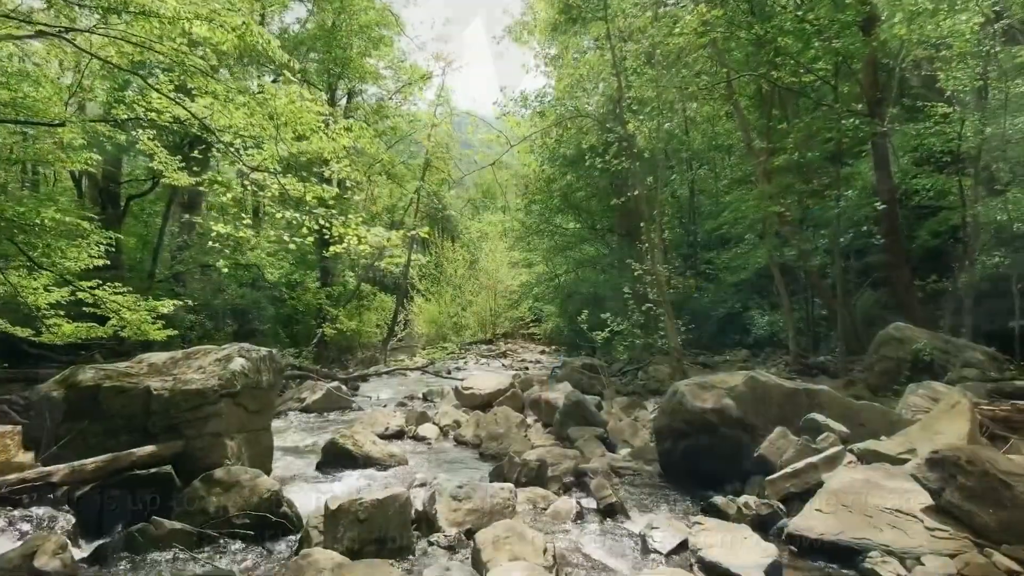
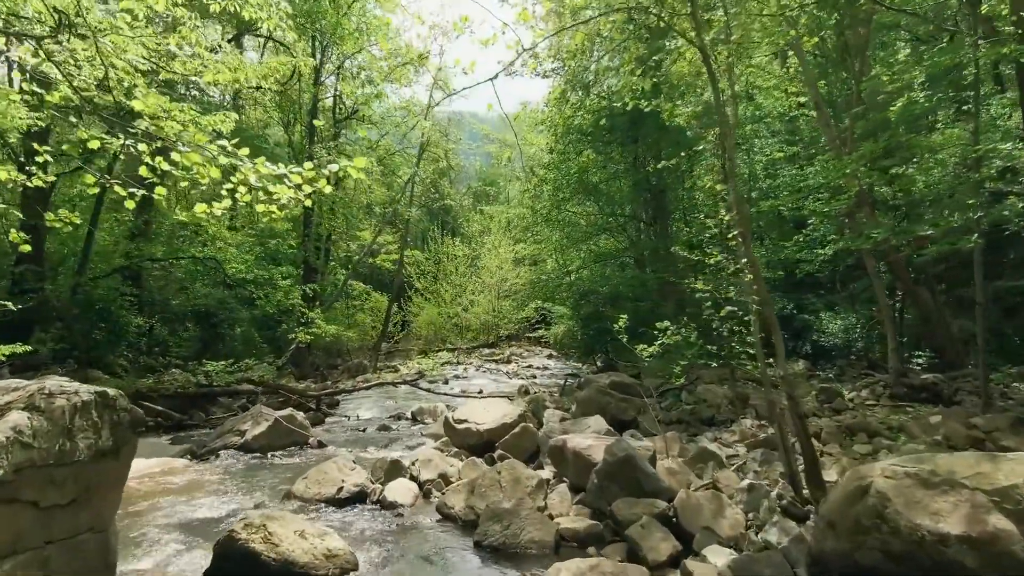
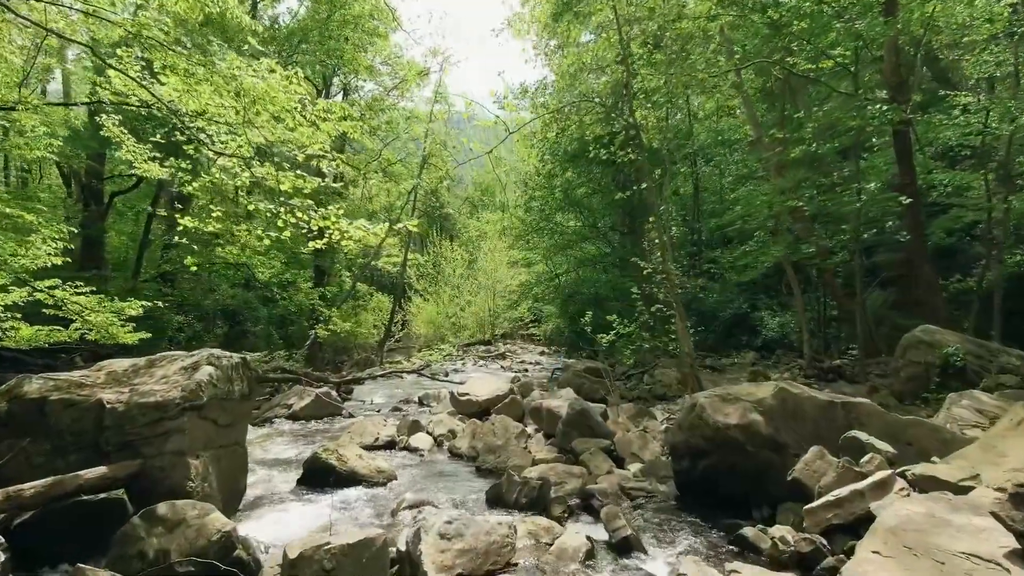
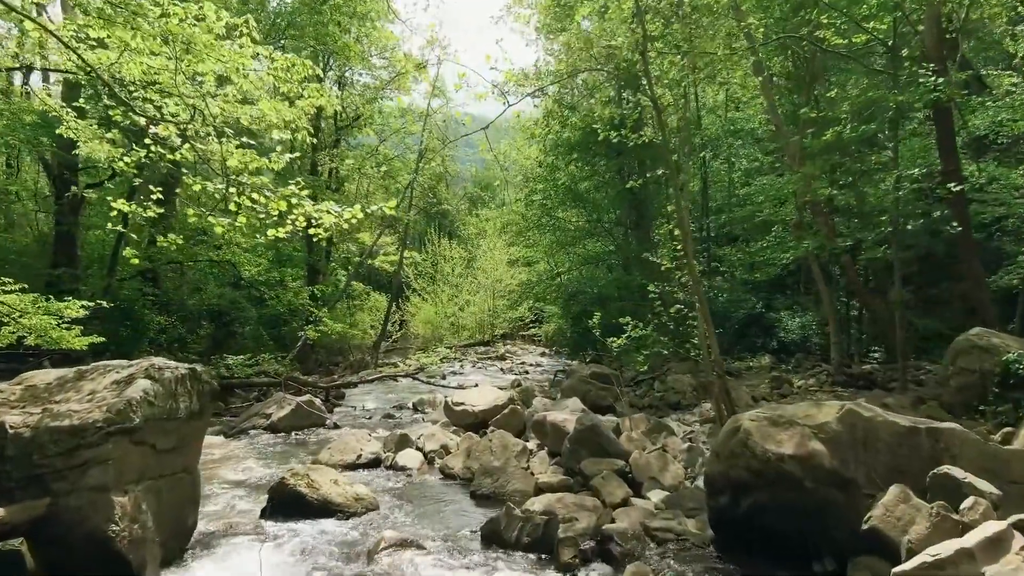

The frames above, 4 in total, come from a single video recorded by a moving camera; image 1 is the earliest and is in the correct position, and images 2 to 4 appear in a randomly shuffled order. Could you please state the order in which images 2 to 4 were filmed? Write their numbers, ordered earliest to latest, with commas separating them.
3, 4, 2
